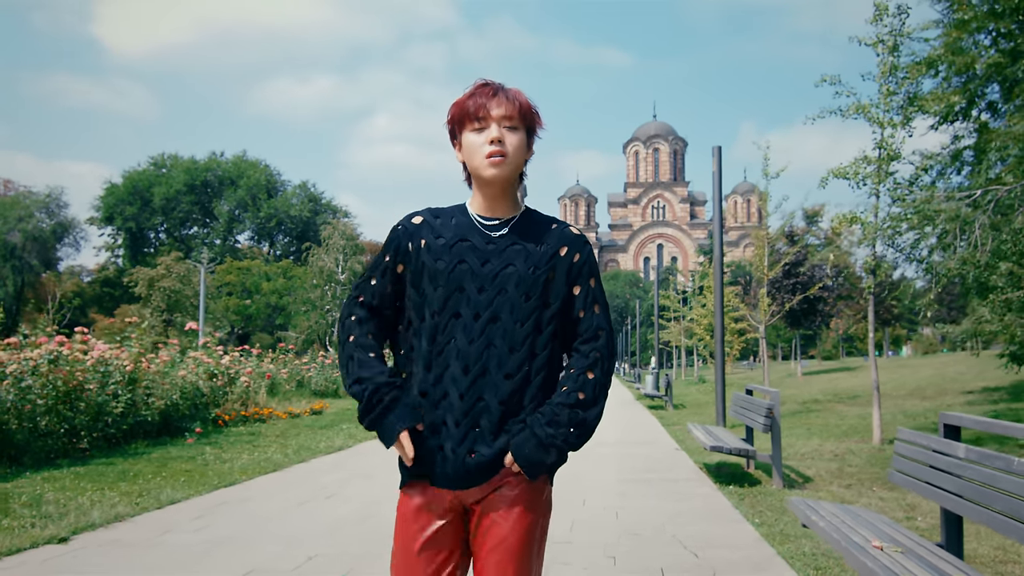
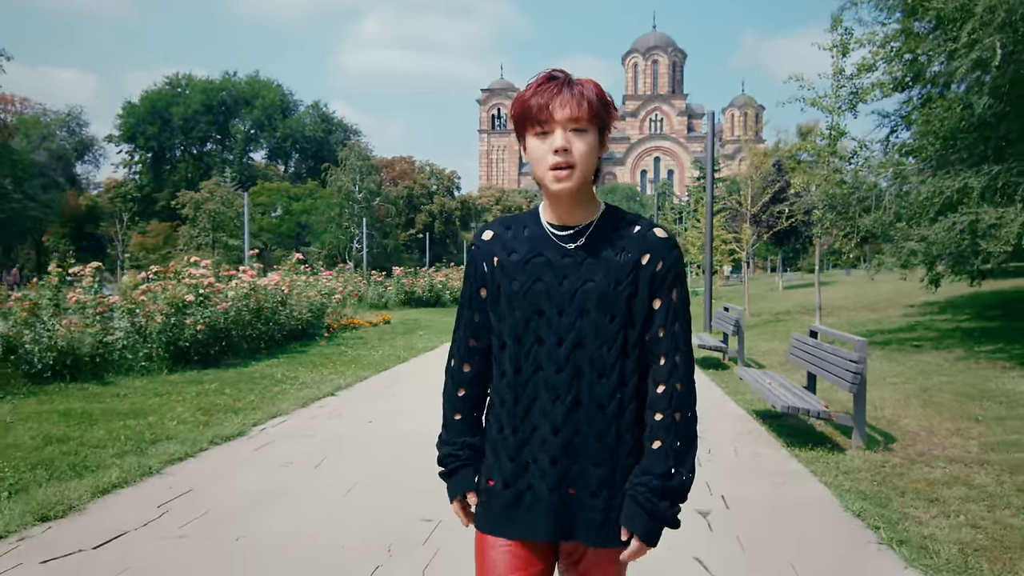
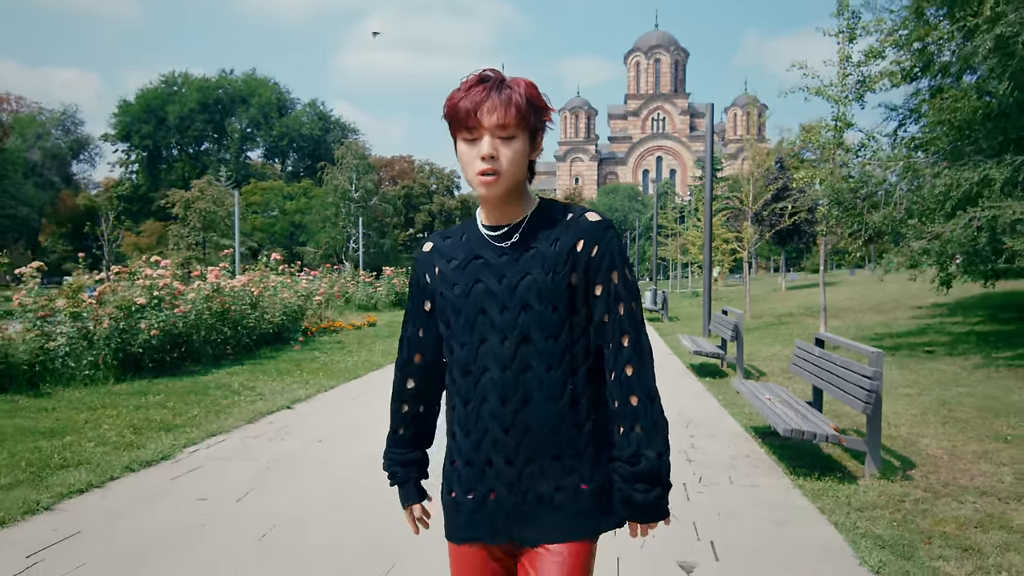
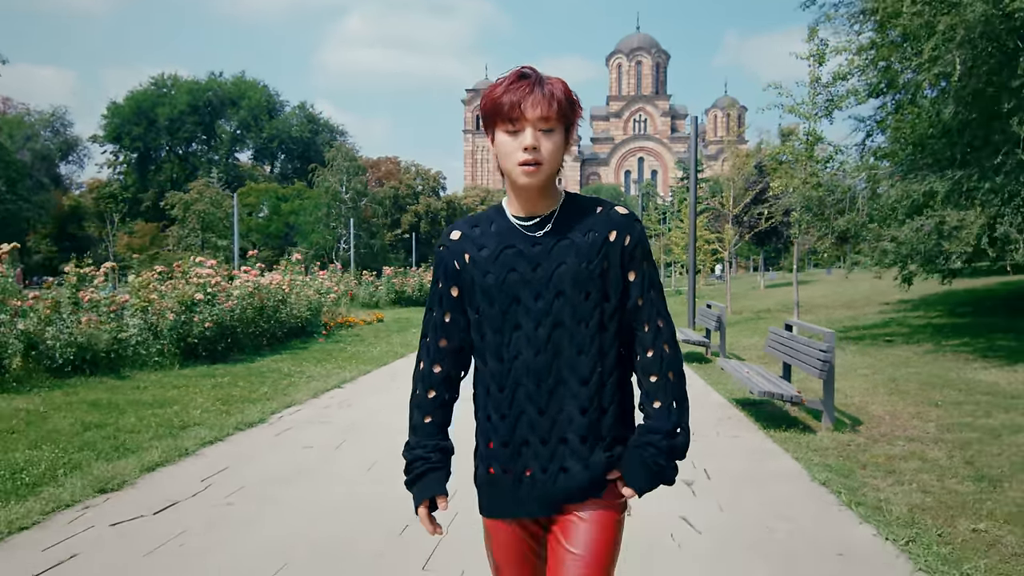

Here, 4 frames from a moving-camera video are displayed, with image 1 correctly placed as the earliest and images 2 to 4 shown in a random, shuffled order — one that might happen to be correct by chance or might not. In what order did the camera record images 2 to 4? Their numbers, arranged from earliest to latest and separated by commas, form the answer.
3, 2, 4
